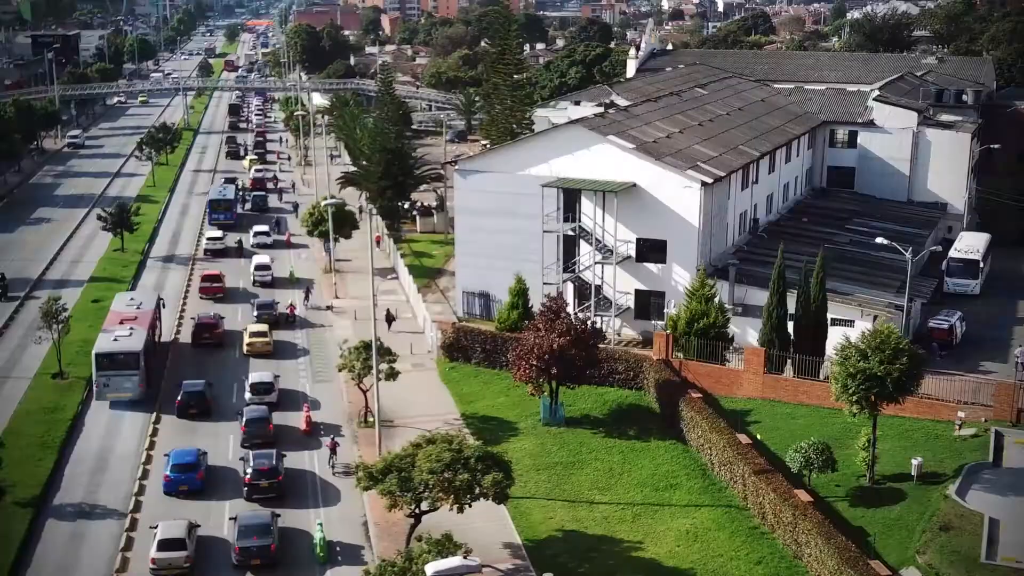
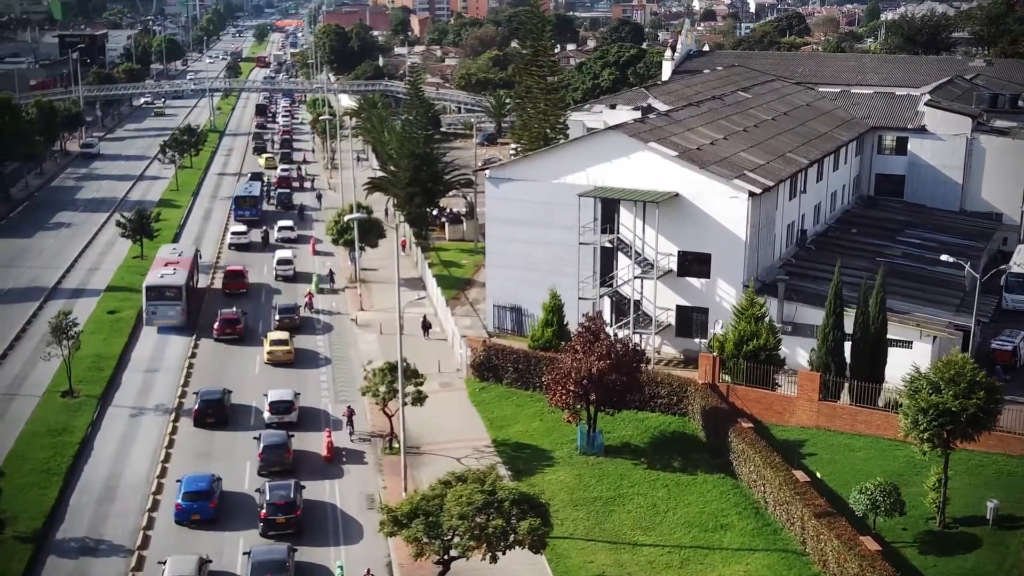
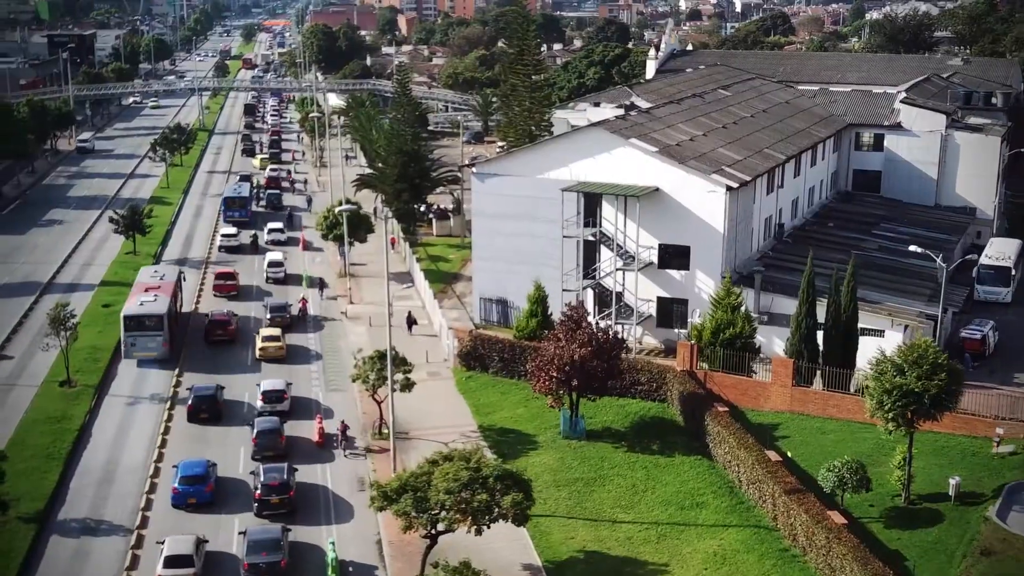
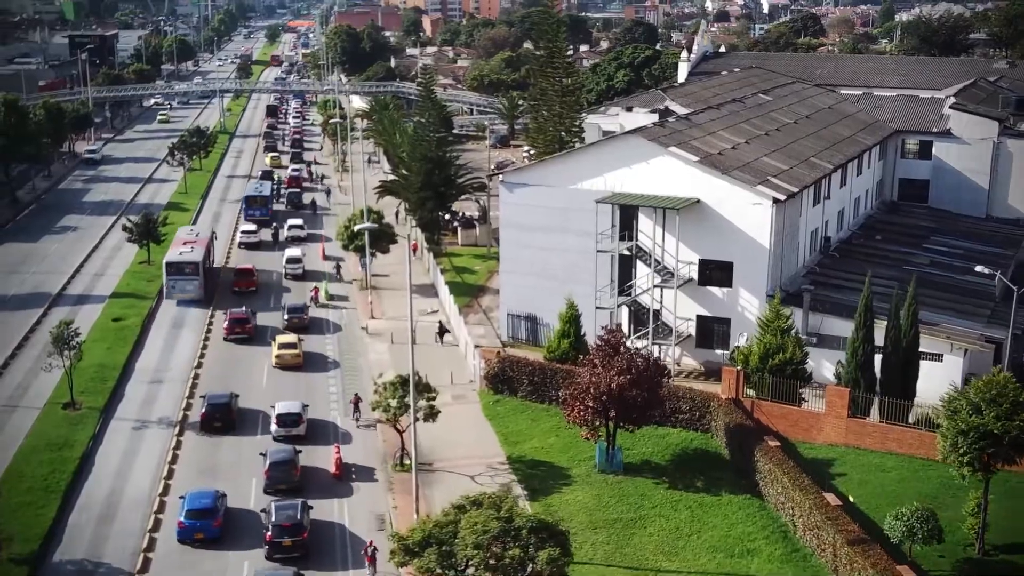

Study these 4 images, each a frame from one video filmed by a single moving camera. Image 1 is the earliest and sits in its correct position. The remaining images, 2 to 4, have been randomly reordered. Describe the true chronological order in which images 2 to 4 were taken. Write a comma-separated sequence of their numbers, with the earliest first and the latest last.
3, 2, 4
